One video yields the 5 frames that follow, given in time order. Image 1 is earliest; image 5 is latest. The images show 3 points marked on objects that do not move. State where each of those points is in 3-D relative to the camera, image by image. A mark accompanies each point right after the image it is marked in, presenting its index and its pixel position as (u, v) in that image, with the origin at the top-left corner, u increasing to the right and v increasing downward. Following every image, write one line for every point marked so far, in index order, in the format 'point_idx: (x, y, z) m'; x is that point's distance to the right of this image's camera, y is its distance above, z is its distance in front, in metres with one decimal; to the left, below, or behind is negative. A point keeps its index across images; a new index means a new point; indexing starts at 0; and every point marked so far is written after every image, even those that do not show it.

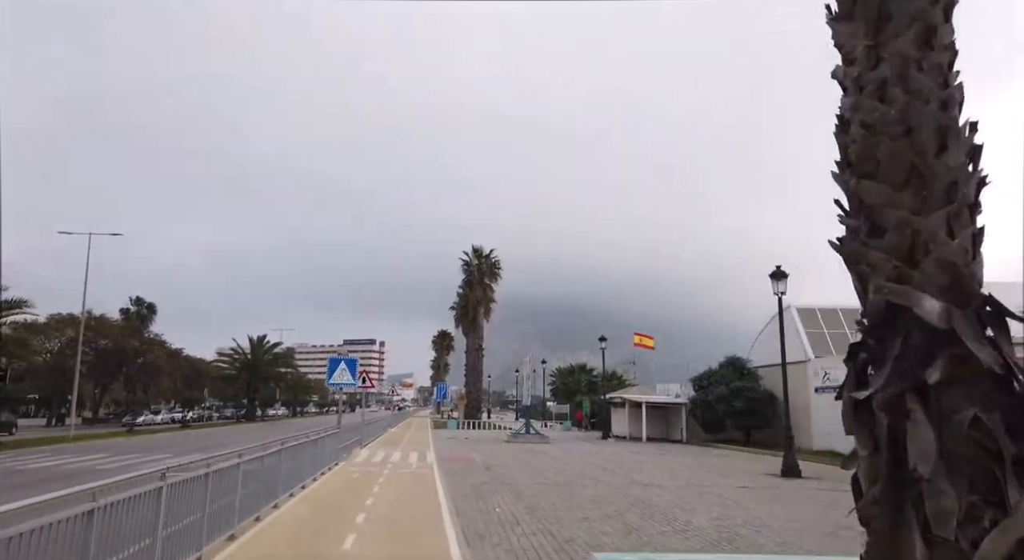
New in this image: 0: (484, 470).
0: (-0.8, -6.1, +17.6) m
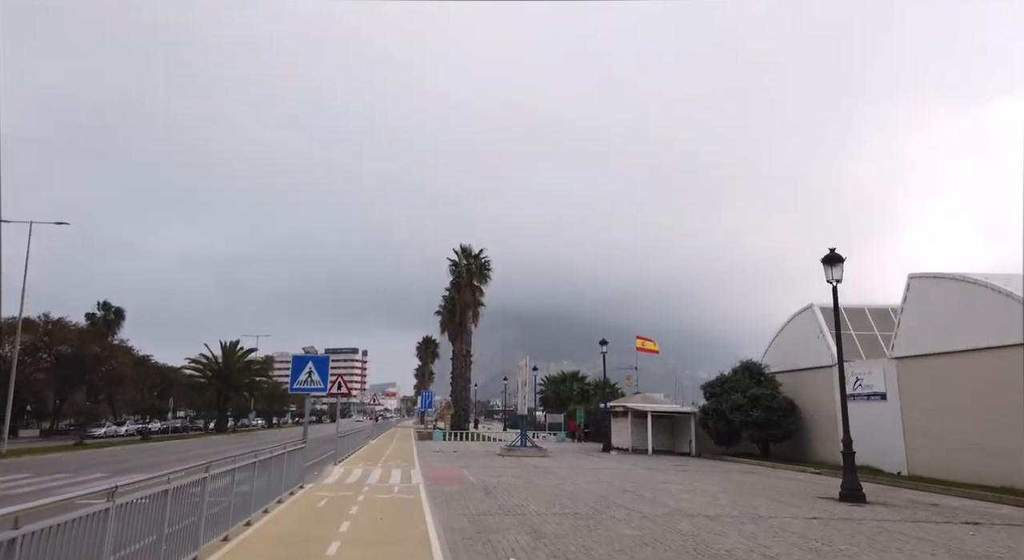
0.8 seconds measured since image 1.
0: (-0.7, -5.6, +14.5) m
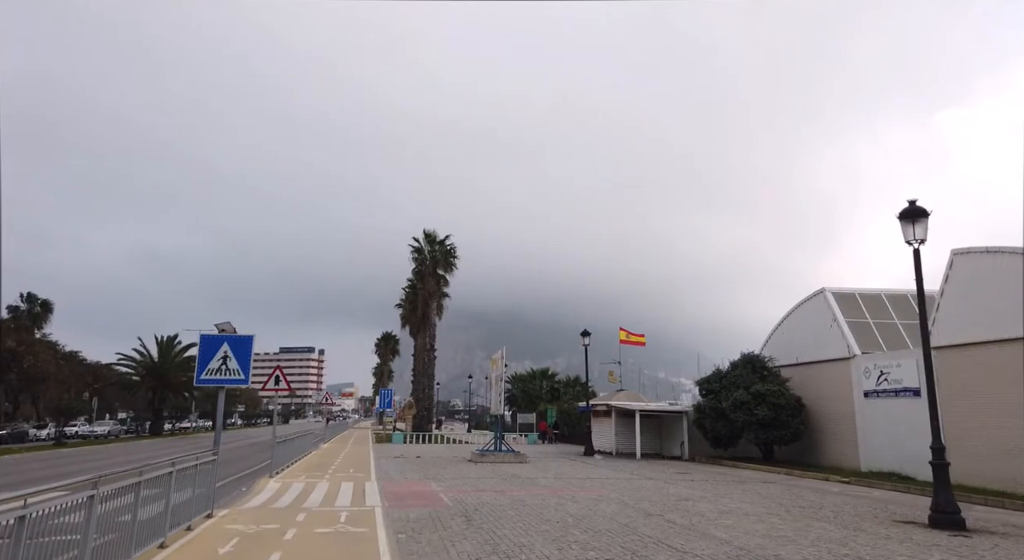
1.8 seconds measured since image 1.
0: (-0.9, -4.7, +10.7) m
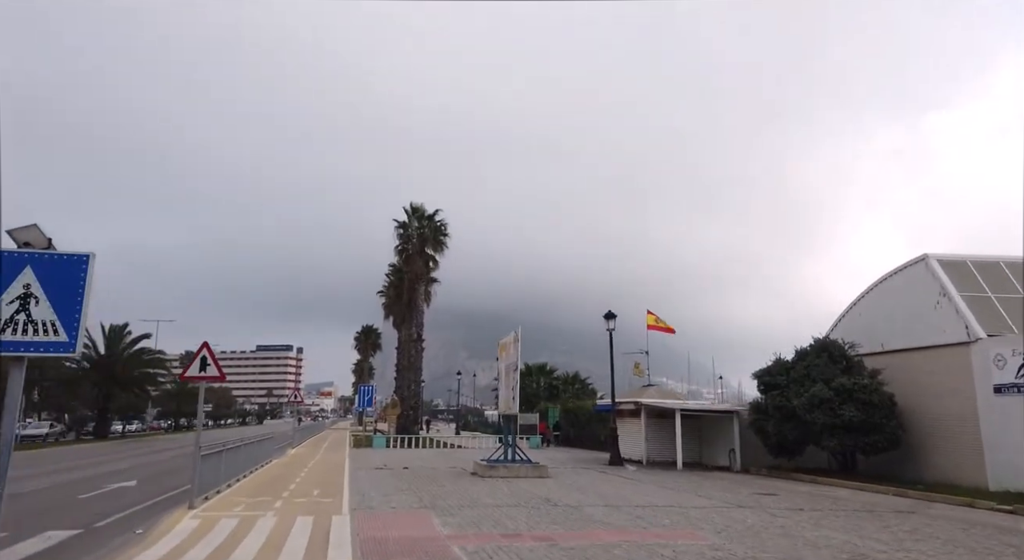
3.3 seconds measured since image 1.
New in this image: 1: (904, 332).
0: (+0.1, -3.4, +5.2) m
1: (+13.9, -1.8, +19.8) m
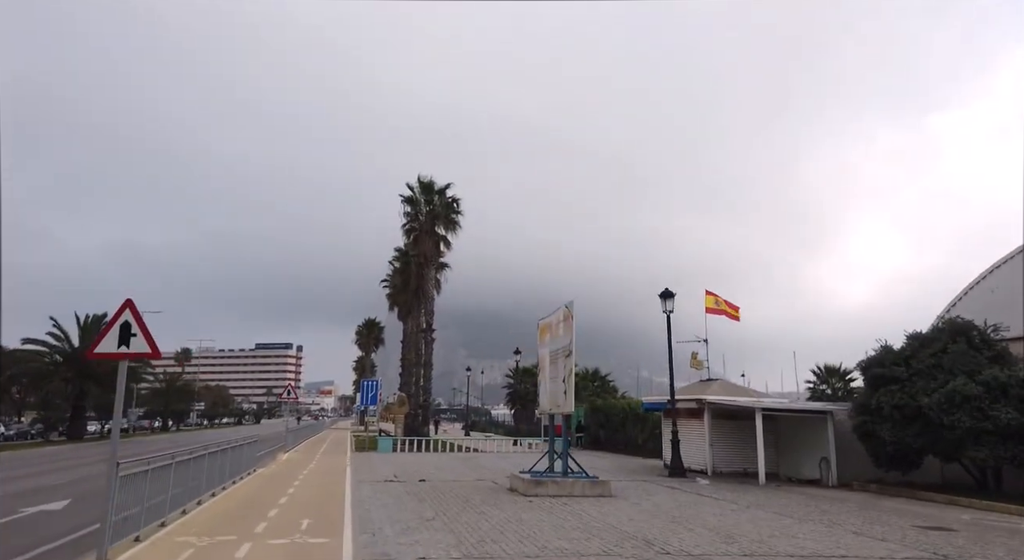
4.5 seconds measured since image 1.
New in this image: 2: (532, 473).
0: (+1.5, -2.3, +0.8) m
1: (+15.3, -0.8, +15.4) m
2: (+0.6, -5.5, +15.6) m
